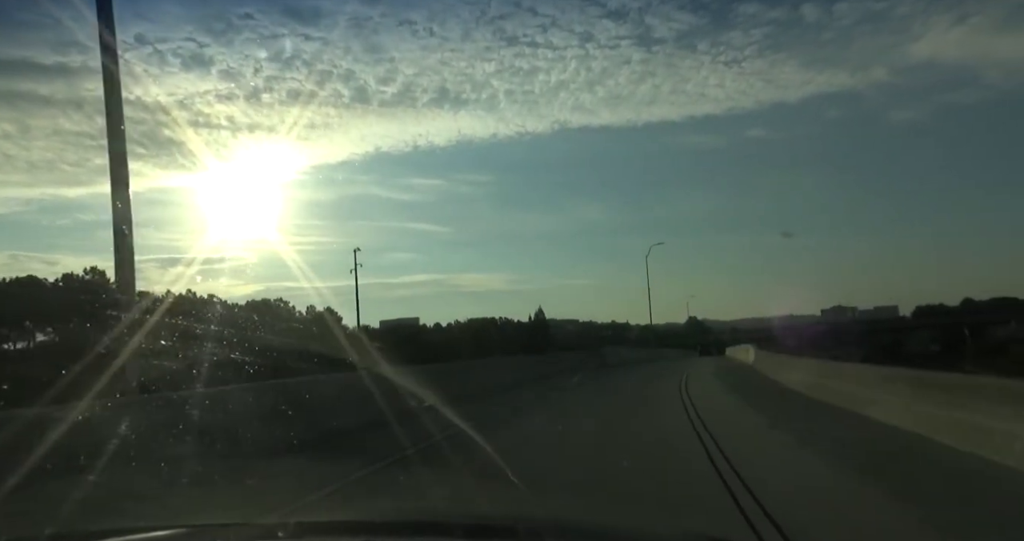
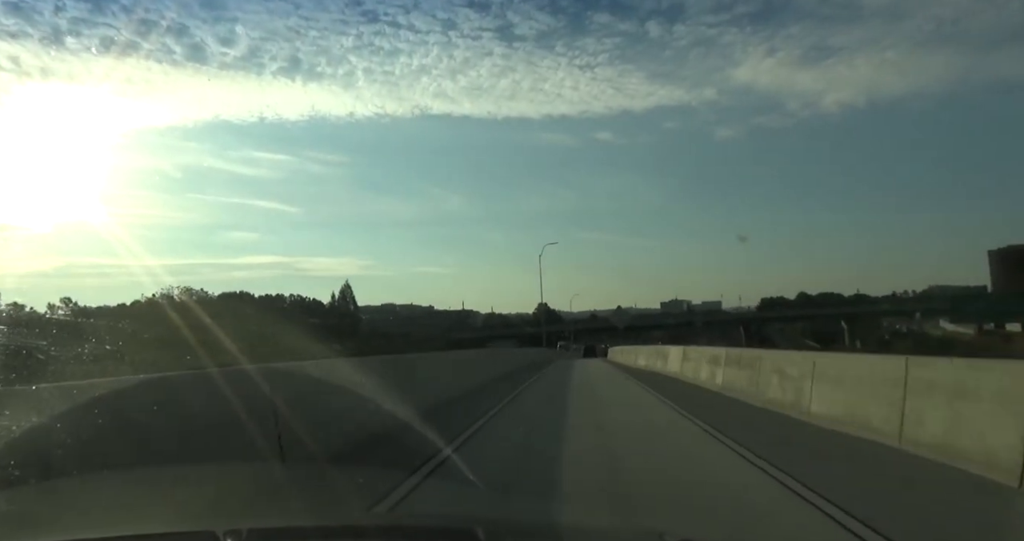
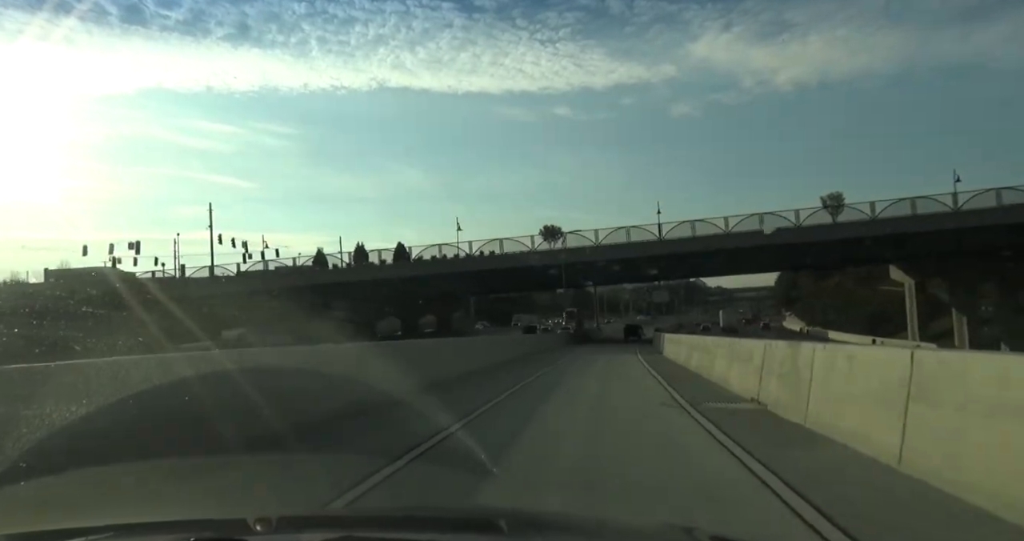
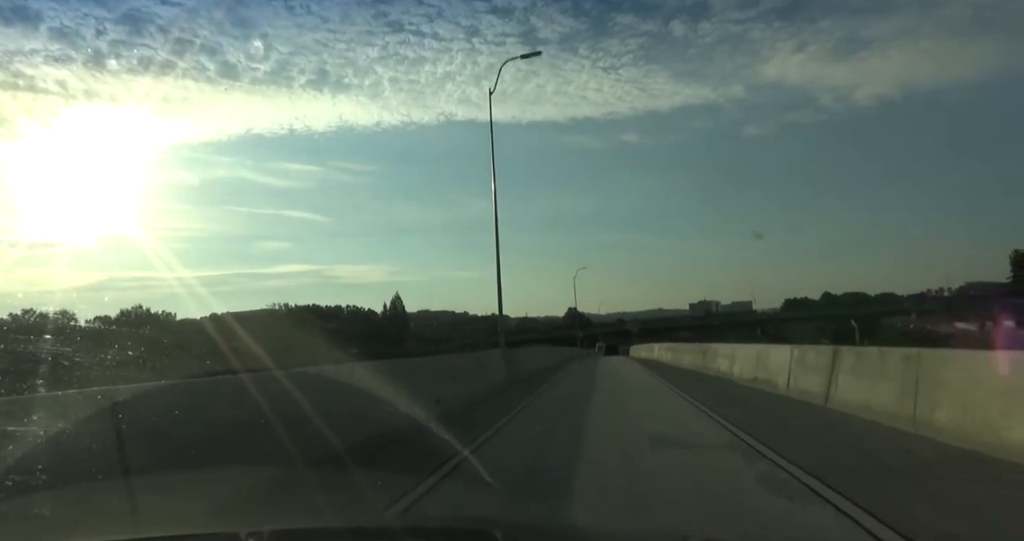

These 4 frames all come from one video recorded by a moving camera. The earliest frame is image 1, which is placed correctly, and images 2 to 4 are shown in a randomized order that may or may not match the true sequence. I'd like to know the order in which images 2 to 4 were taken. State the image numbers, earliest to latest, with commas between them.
4, 2, 3
